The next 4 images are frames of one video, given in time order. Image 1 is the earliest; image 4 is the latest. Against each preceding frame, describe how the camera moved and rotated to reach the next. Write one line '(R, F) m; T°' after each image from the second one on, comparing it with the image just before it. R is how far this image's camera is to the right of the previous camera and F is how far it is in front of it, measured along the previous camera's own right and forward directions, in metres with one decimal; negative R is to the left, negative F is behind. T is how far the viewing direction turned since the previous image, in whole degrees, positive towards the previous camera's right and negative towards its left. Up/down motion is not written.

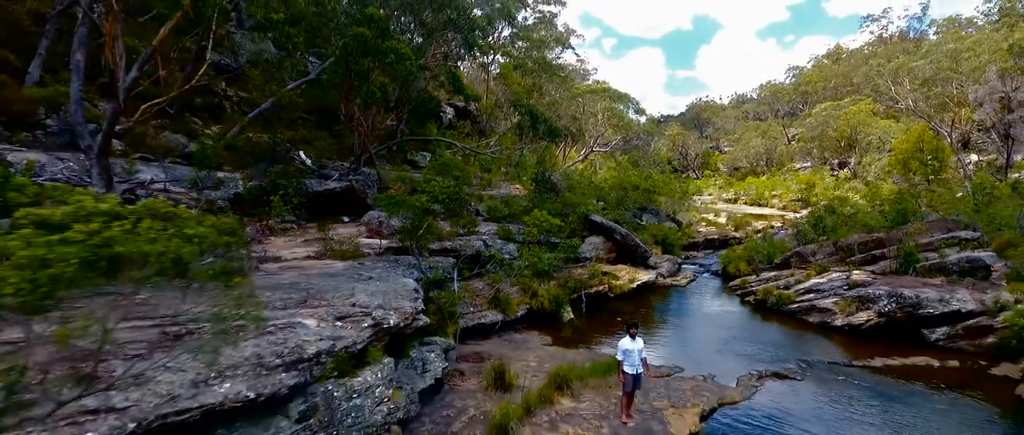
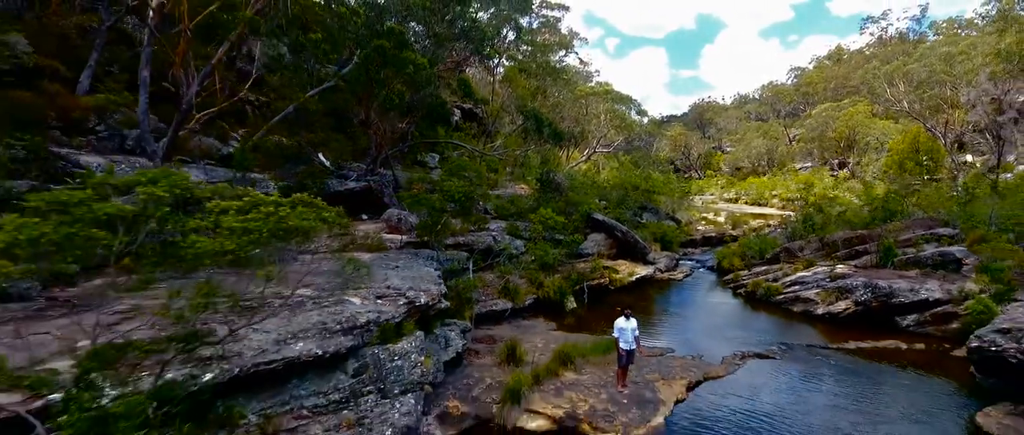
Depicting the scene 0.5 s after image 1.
(-0.2, -1.9) m; 0°
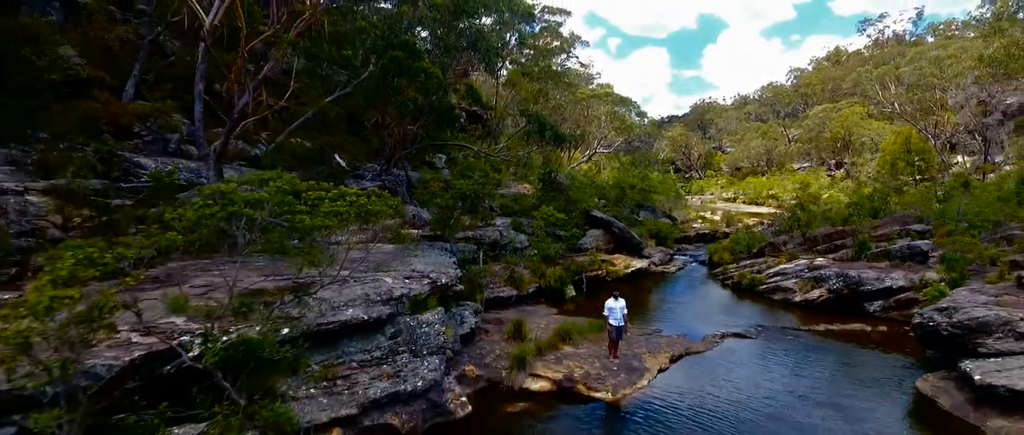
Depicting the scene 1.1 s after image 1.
(-0.1, -2.3) m; 0°
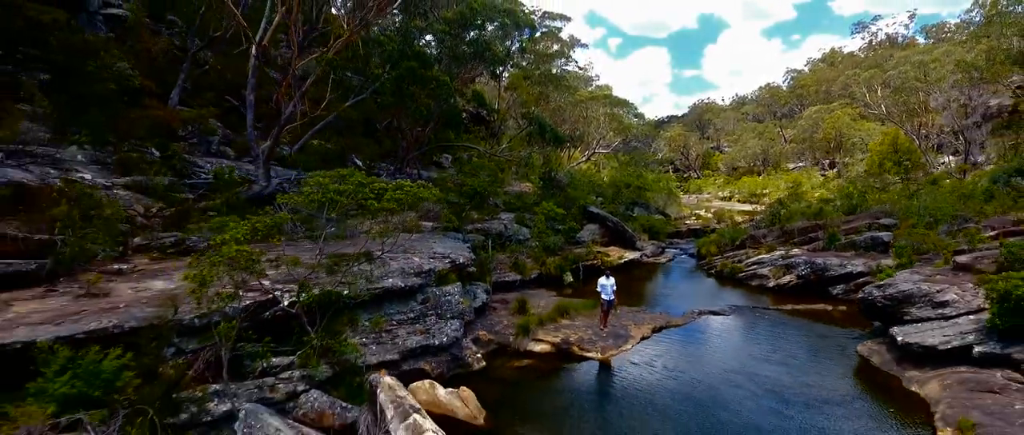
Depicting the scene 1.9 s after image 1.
(-0.2, -3.0) m; 0°
